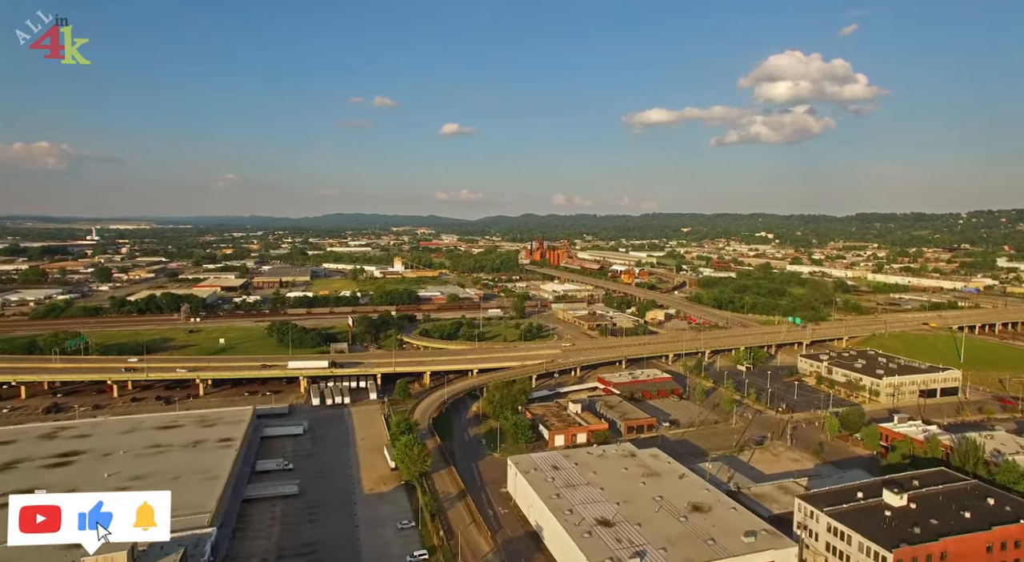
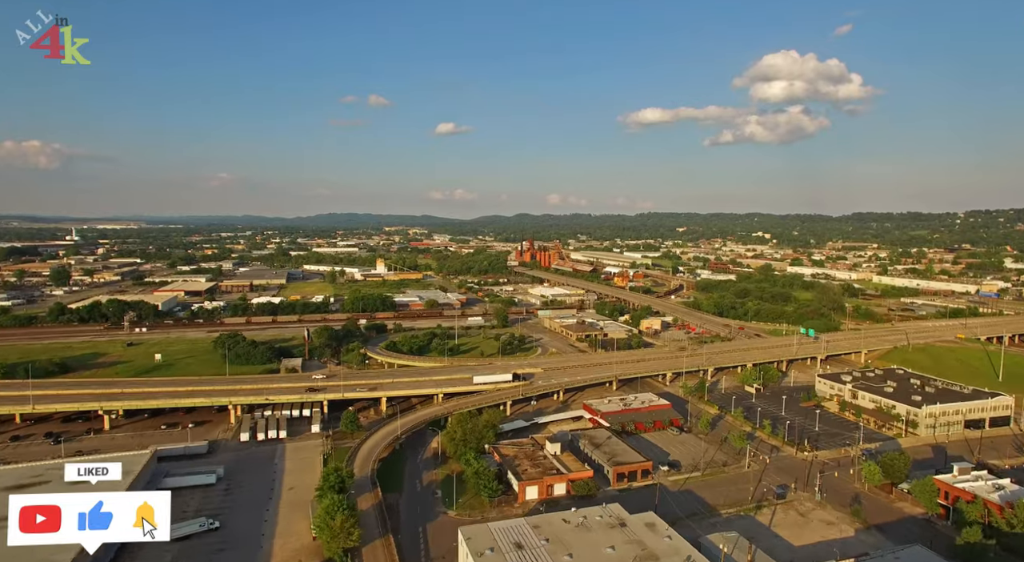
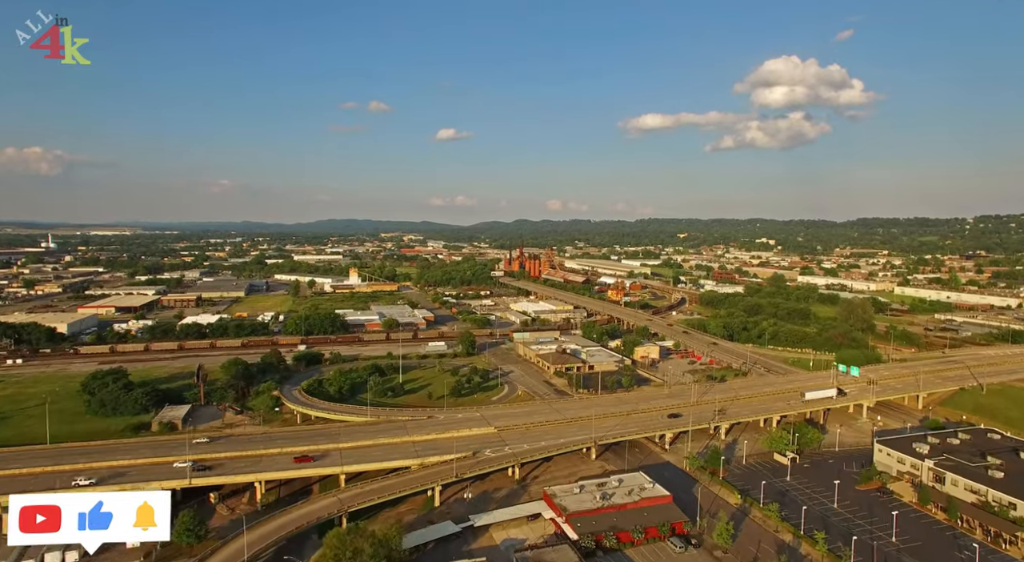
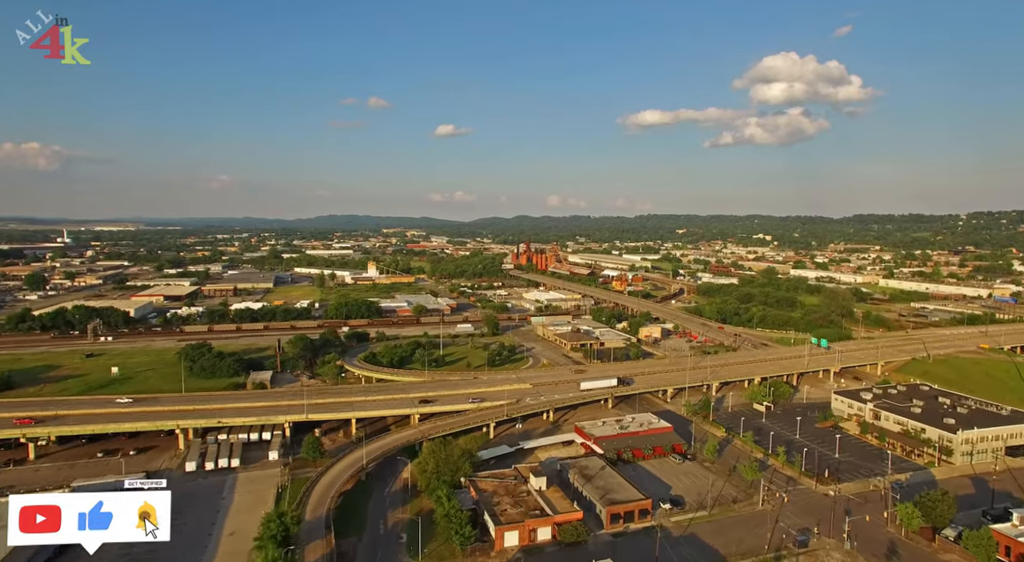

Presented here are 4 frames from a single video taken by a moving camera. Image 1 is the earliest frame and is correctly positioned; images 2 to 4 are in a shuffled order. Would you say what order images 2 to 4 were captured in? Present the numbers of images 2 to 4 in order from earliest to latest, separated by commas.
2, 4, 3
